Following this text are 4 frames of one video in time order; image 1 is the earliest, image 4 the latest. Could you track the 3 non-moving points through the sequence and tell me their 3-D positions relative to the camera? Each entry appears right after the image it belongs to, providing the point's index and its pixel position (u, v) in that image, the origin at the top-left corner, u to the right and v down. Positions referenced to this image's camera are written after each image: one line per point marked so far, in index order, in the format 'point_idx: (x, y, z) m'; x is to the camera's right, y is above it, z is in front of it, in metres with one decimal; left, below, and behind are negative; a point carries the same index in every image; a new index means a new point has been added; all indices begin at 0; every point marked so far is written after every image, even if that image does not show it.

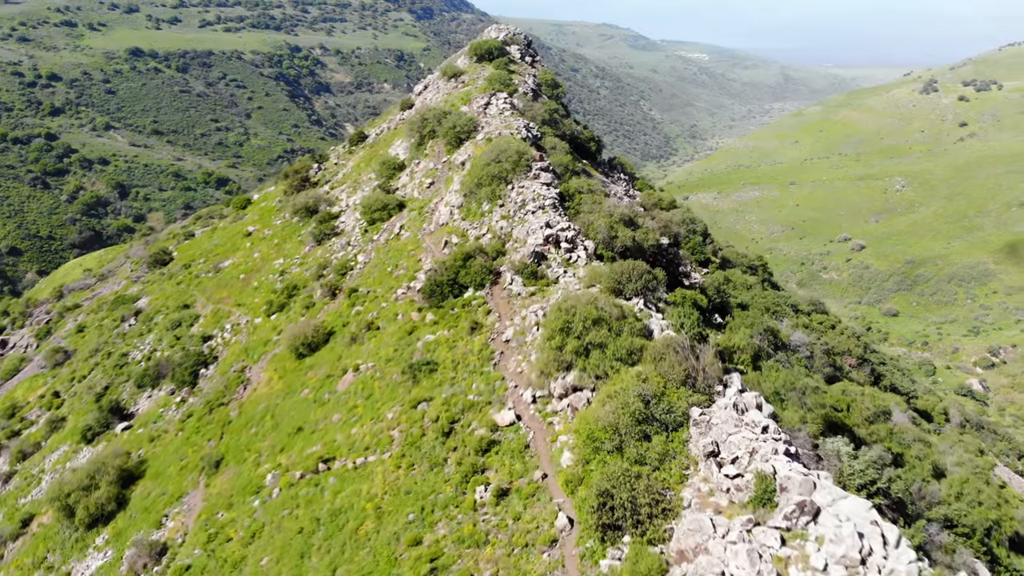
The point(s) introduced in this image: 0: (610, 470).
0: (+1.9, -3.7, +18.1) m
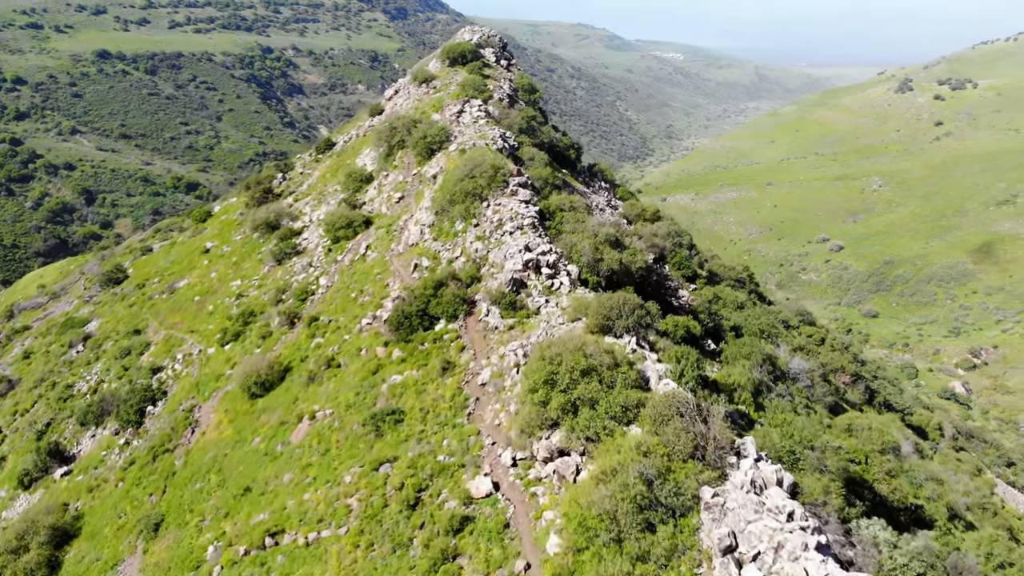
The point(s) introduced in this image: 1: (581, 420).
0: (+1.6, -4.7, +15.0) m
1: (+1.5, -2.8, +19.4) m
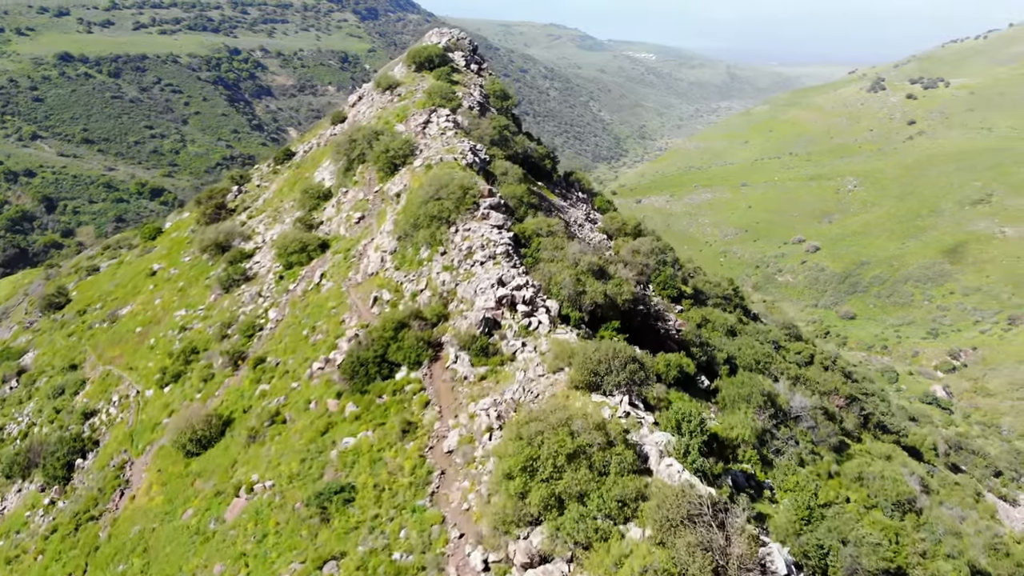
0: (+1.2, -5.9, +11.4) m
1: (+1.0, -4.0, +15.8) m
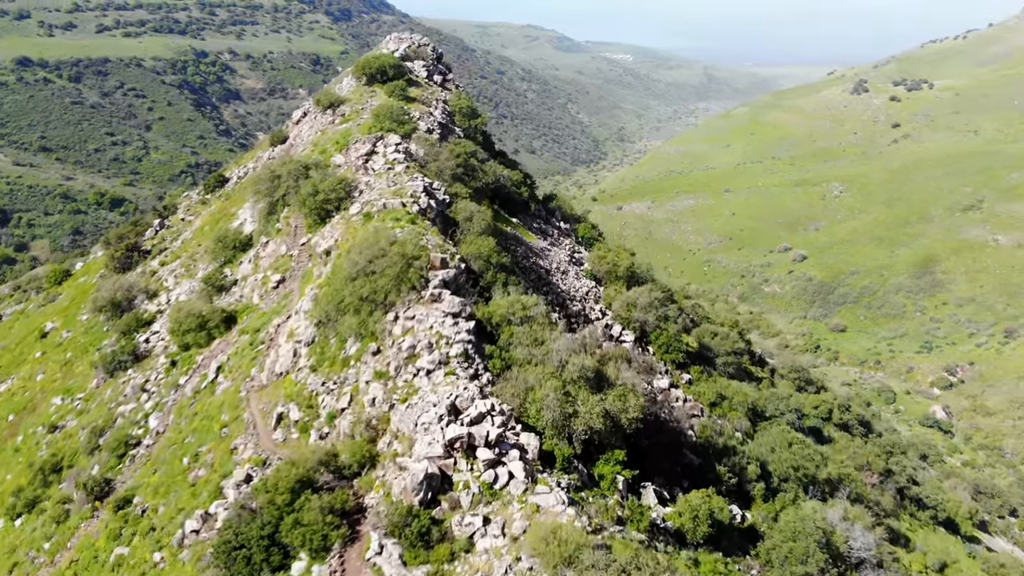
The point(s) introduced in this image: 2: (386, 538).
0: (+0.7, -8.6, +2.9) m
1: (+0.4, -6.8, +7.3) m
2: (-2.4, -4.6, +16.9) m
